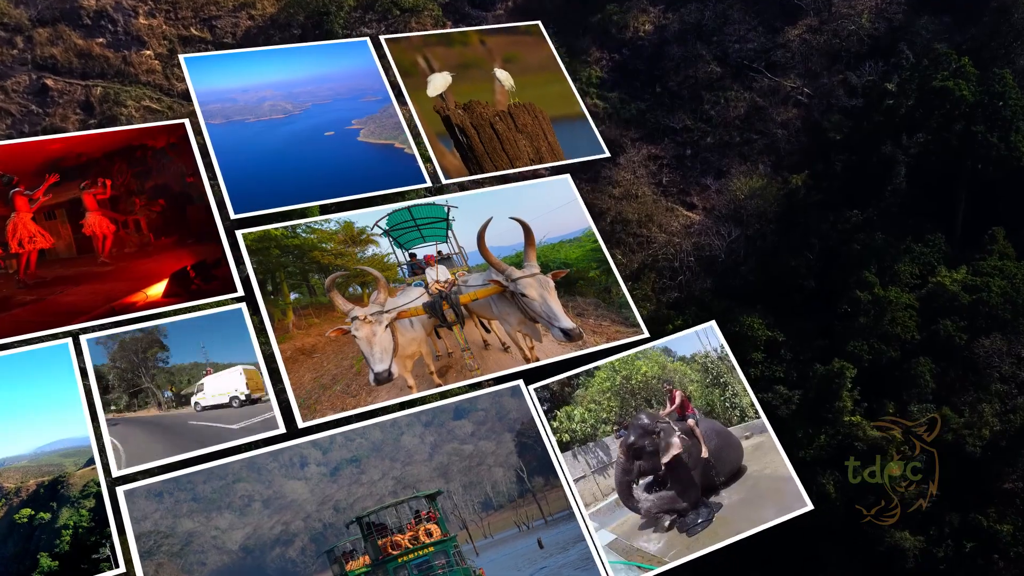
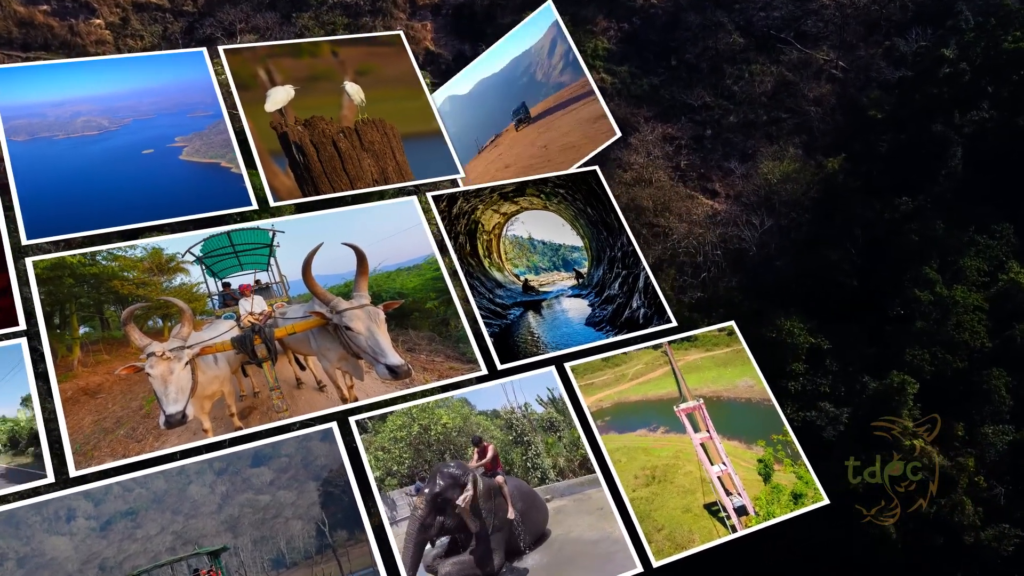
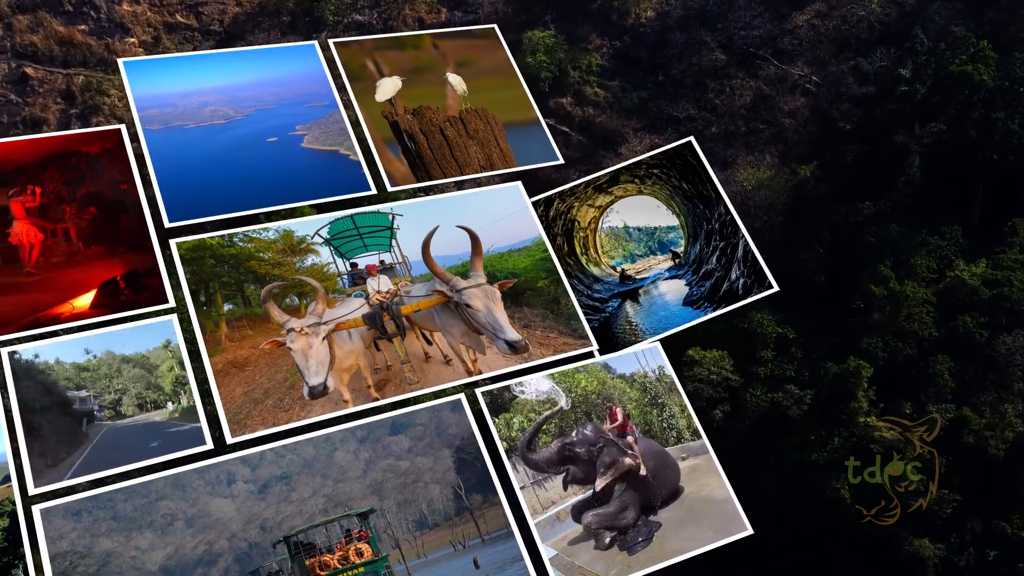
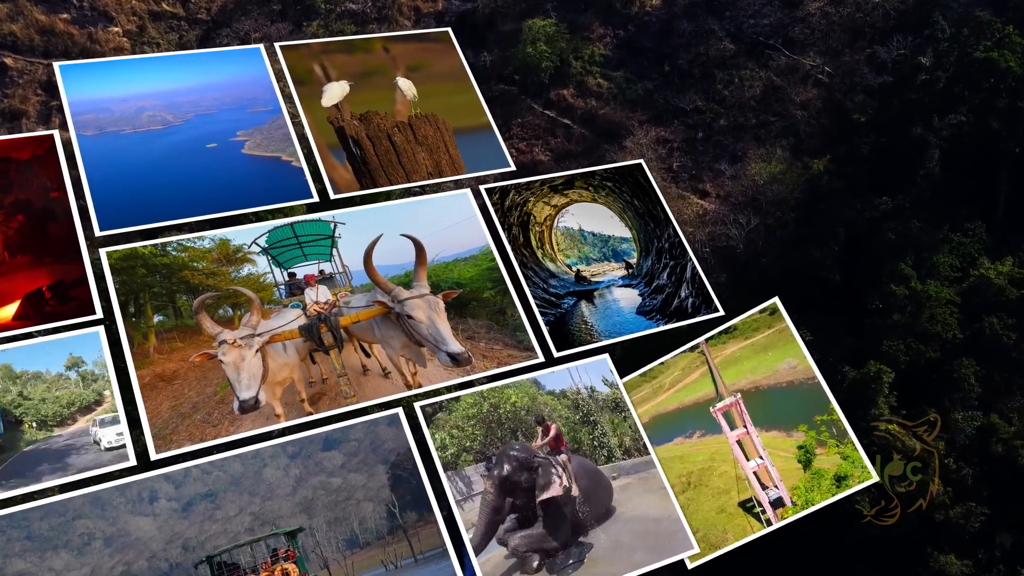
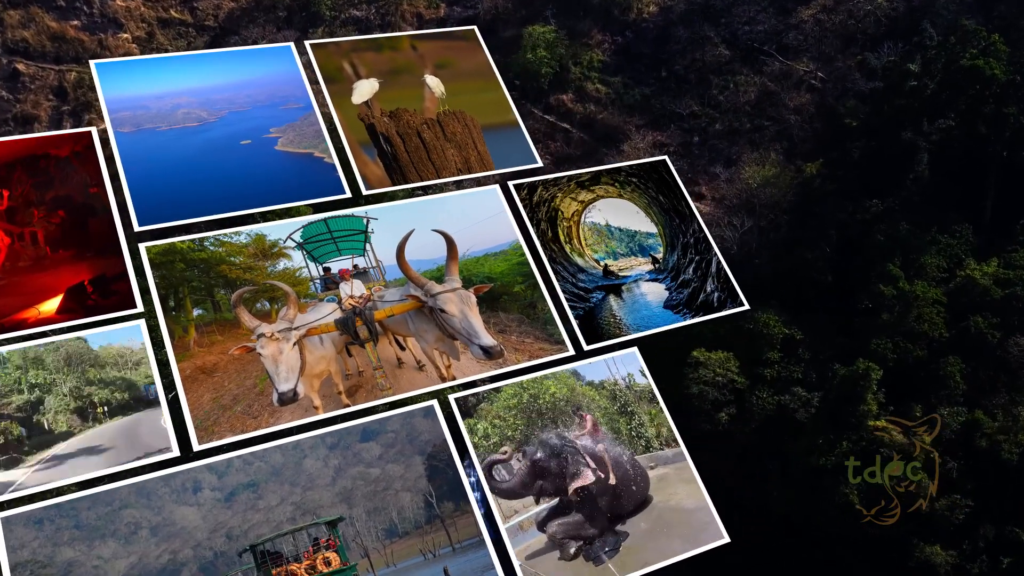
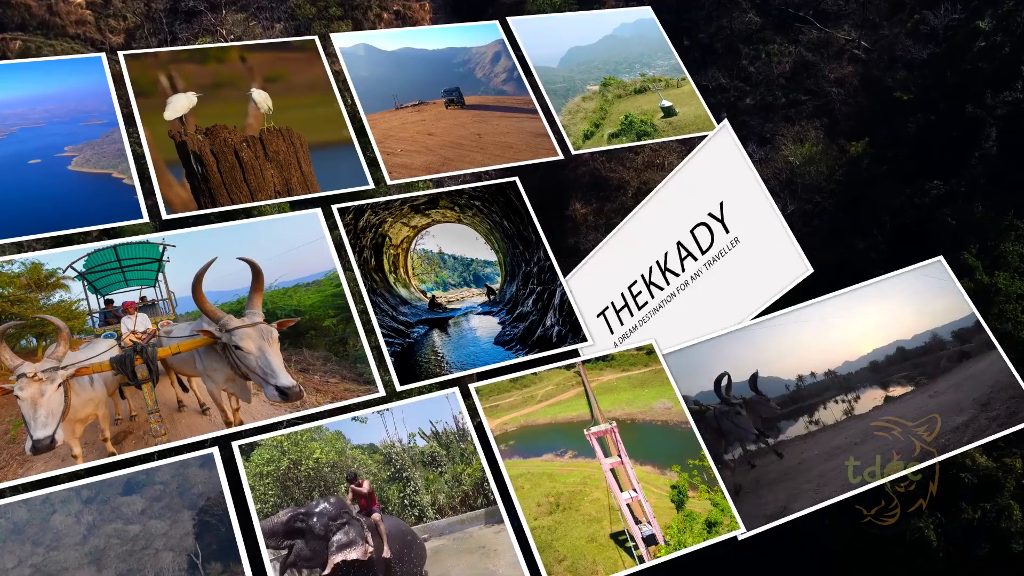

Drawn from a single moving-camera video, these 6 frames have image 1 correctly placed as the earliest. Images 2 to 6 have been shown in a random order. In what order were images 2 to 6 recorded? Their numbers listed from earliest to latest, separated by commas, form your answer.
3, 5, 4, 2, 6
